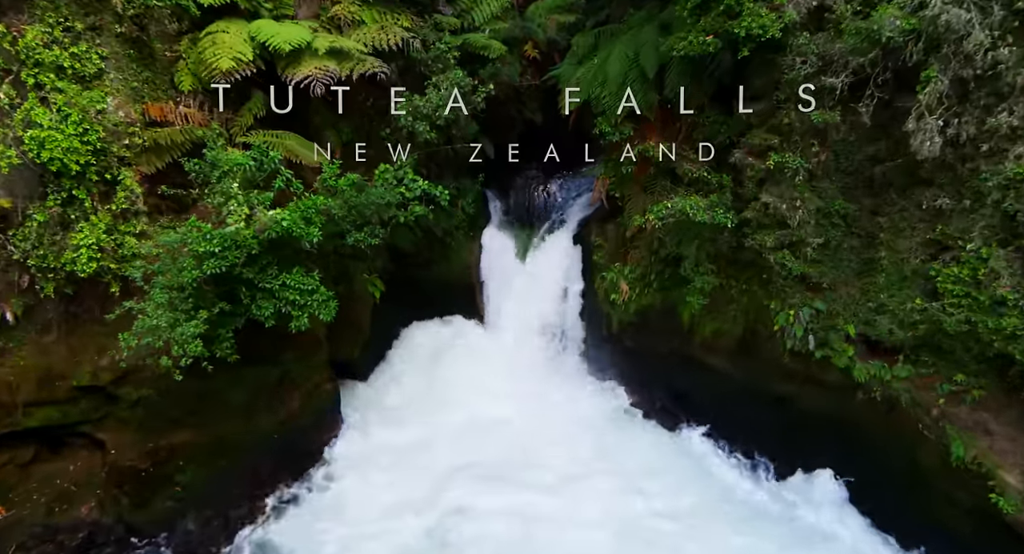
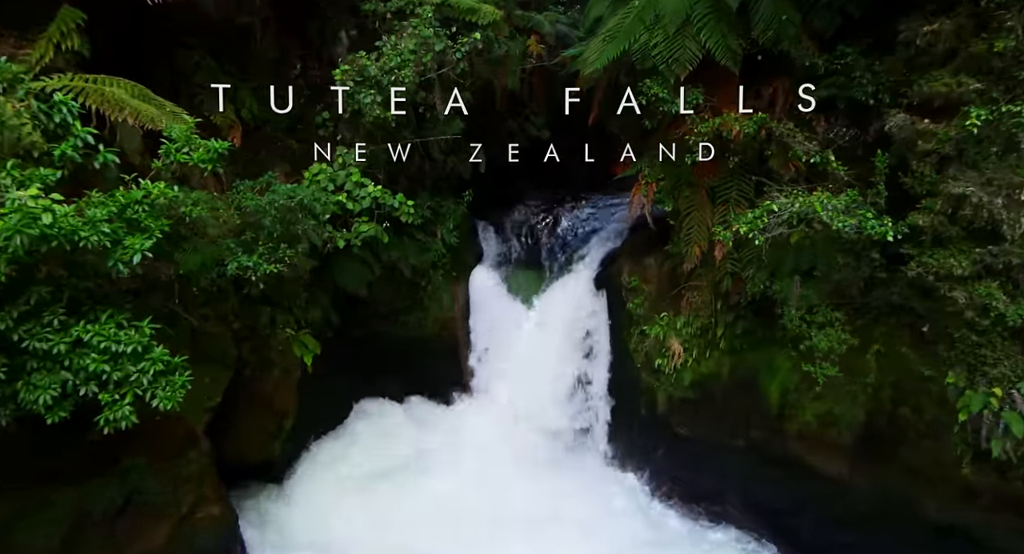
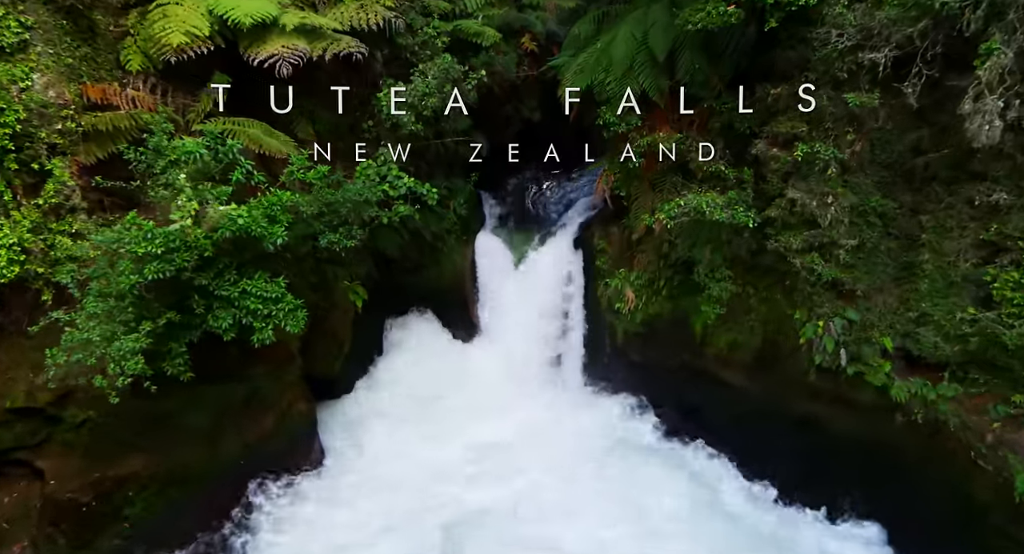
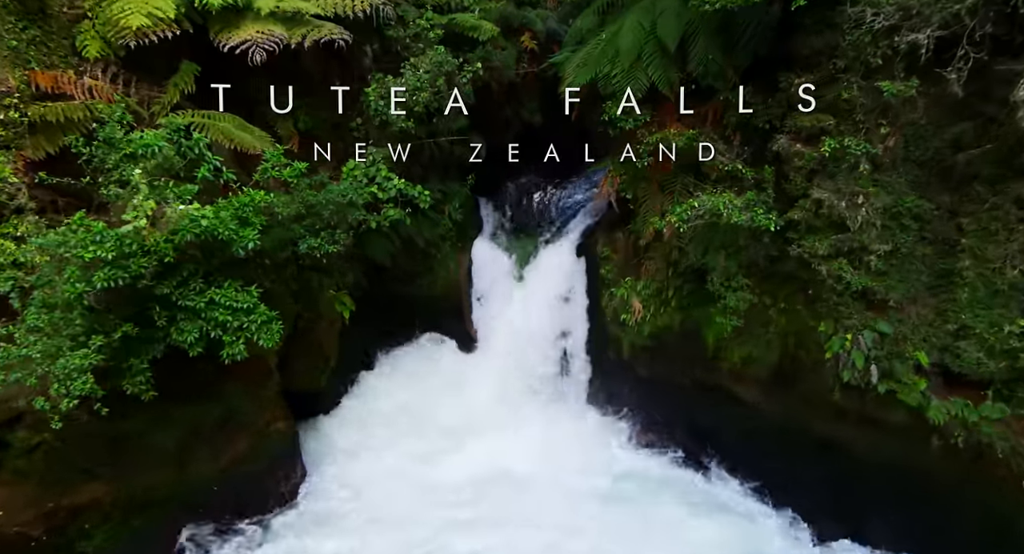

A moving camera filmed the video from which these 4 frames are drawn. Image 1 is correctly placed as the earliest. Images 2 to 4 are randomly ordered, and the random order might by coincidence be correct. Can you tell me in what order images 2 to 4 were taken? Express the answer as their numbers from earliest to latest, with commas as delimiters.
3, 4, 2
